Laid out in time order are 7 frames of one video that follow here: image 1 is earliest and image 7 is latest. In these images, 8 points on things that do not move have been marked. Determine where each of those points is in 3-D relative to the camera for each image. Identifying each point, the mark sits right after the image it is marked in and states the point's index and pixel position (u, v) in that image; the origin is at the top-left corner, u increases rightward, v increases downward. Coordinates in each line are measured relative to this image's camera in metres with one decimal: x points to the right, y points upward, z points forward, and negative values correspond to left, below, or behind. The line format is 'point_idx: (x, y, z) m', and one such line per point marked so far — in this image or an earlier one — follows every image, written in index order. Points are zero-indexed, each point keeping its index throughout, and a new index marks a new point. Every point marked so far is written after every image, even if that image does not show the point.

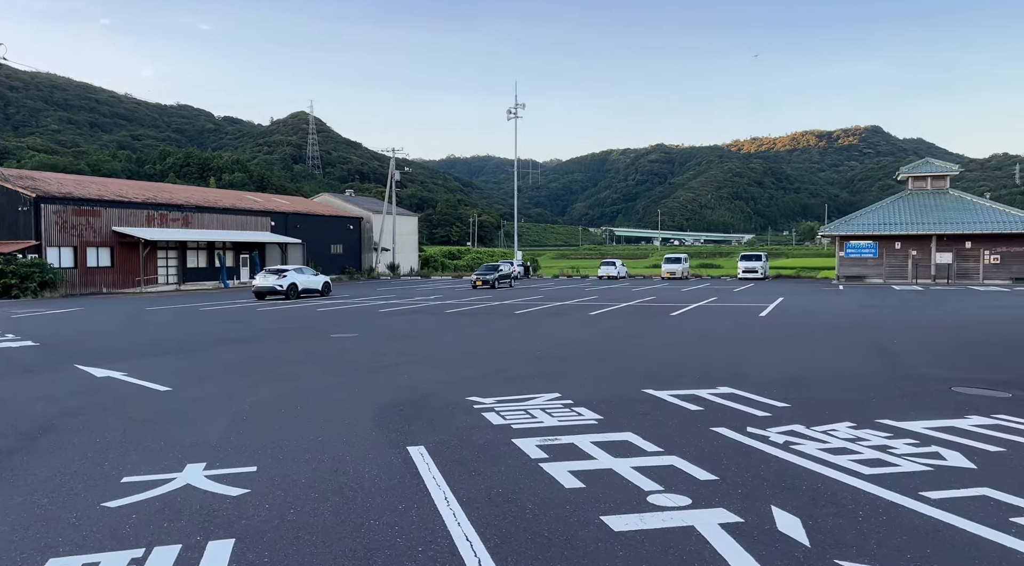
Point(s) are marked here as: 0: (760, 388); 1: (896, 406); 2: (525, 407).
0: (+2.9, -1.2, +9.4) m
1: (+3.9, -1.2, +8.1) m
2: (+0.1, -1.3, +8.0) m
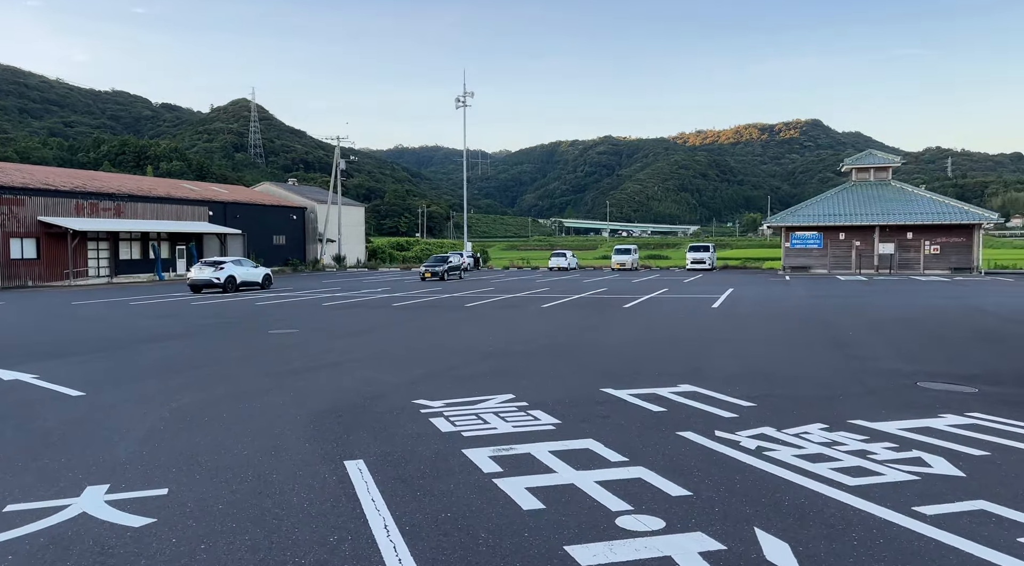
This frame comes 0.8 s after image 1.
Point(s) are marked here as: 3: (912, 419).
0: (+2.3, -1.1, +8.9) m
1: (+3.4, -1.2, +7.7) m
2: (-0.3, -1.2, +7.4) m
3: (+3.5, -1.2, +7.0) m
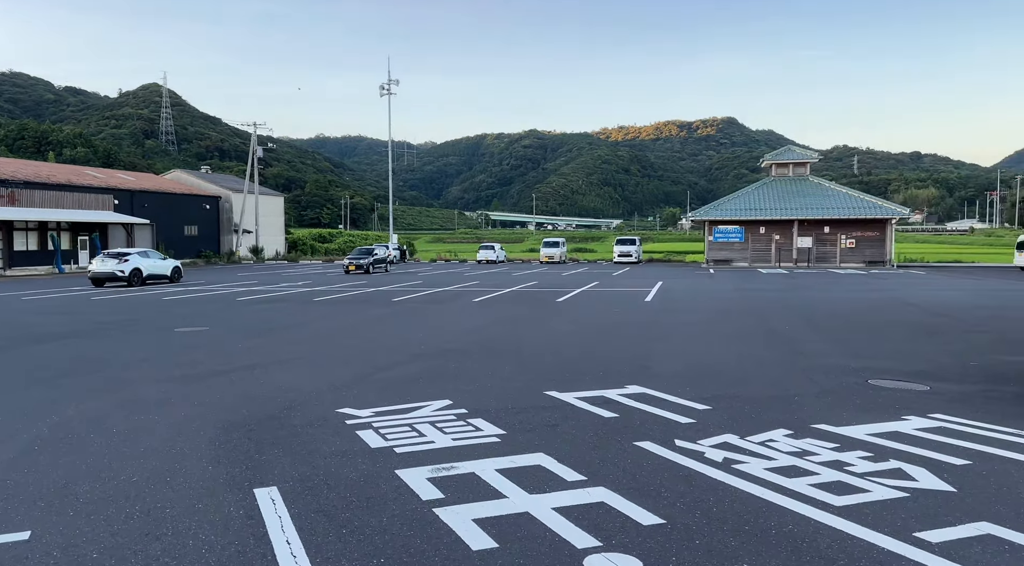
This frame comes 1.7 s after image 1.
0: (+1.6, -1.0, +8.4) m
1: (+2.8, -1.1, +7.3) m
2: (-0.8, -1.2, +6.6) m
3: (+3.0, -1.1, +6.5) m
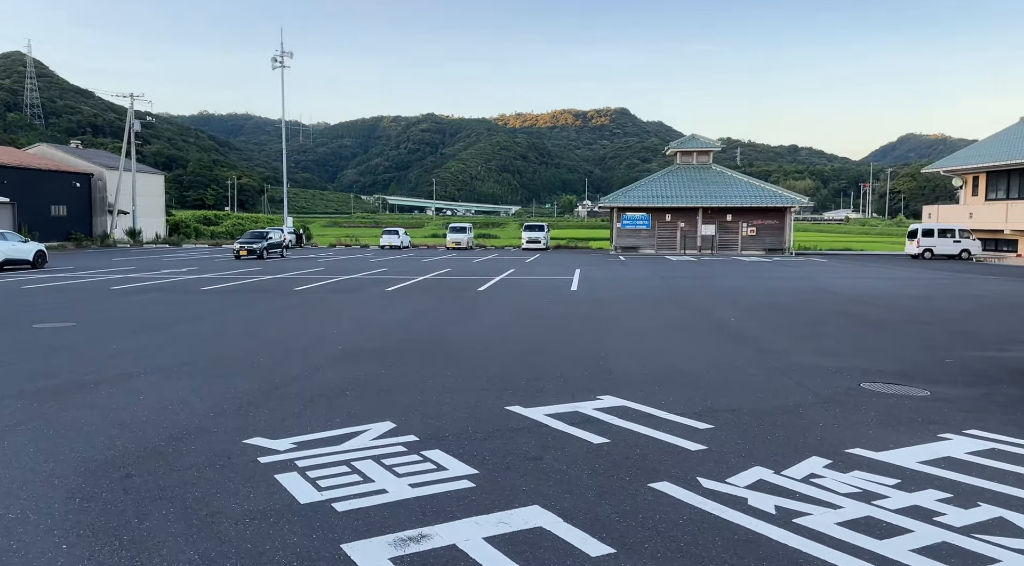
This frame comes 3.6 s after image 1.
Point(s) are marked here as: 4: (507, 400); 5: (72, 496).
0: (+1.2, -1.0, +7.1) m
1: (+2.5, -1.0, +6.2) m
2: (-1.0, -1.1, +5.0) m
3: (+2.8, -1.1, +5.5) m
4: (0.0, -1.0, +6.7) m
5: (-2.4, -1.1, +4.3) m
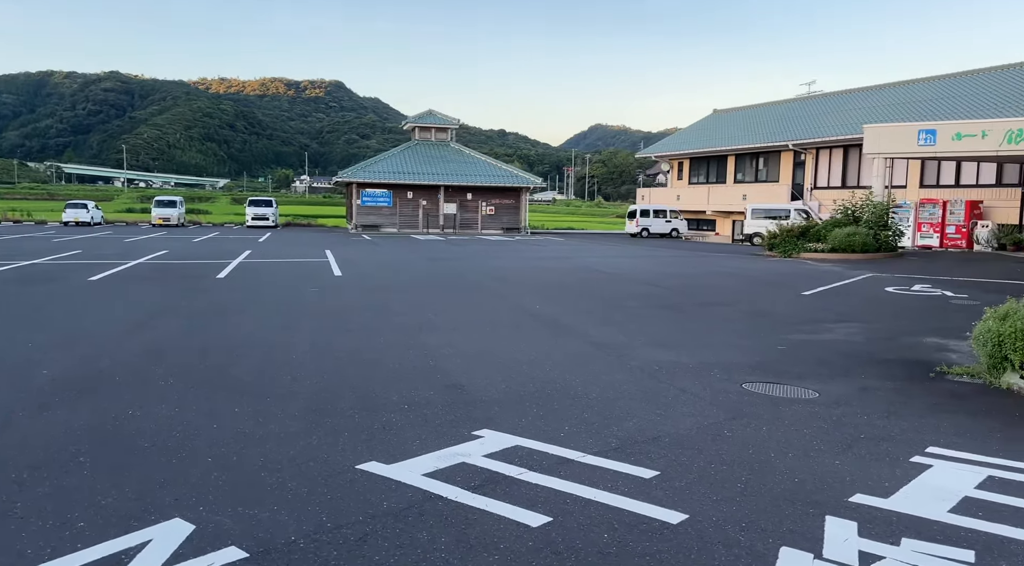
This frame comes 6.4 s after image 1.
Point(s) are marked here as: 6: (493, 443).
0: (+0.1, -0.9, +5.4) m
1: (+1.6, -1.0, +5.0) m
2: (-1.3, -1.2, +2.6) m
3: (+2.2, -1.1, +4.4) m
4: (-0.9, -1.0, +4.6) m
5: (-2.3, -1.2, +1.5) m
6: (-0.1, -1.0, +4.8) m
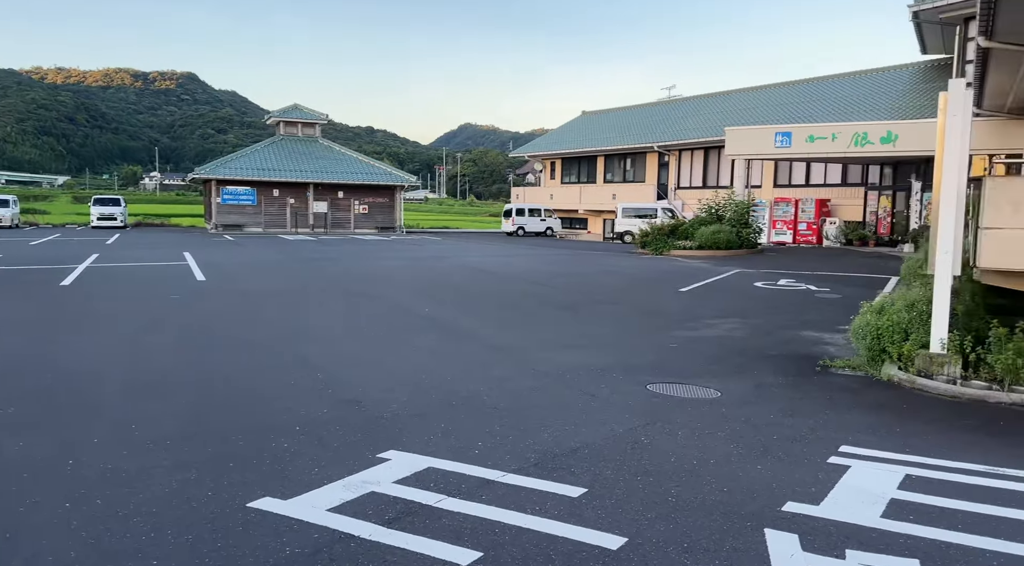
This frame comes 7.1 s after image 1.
0: (-0.5, -0.9, +5.0) m
1: (+1.1, -1.0, +4.8) m
2: (-1.4, -1.2, +2.1) m
3: (+1.7, -1.1, +4.3) m
4: (-1.4, -1.0, +4.0) m
5: (-2.2, -1.3, +0.8) m
6: (-0.6, -1.0, +4.3) m
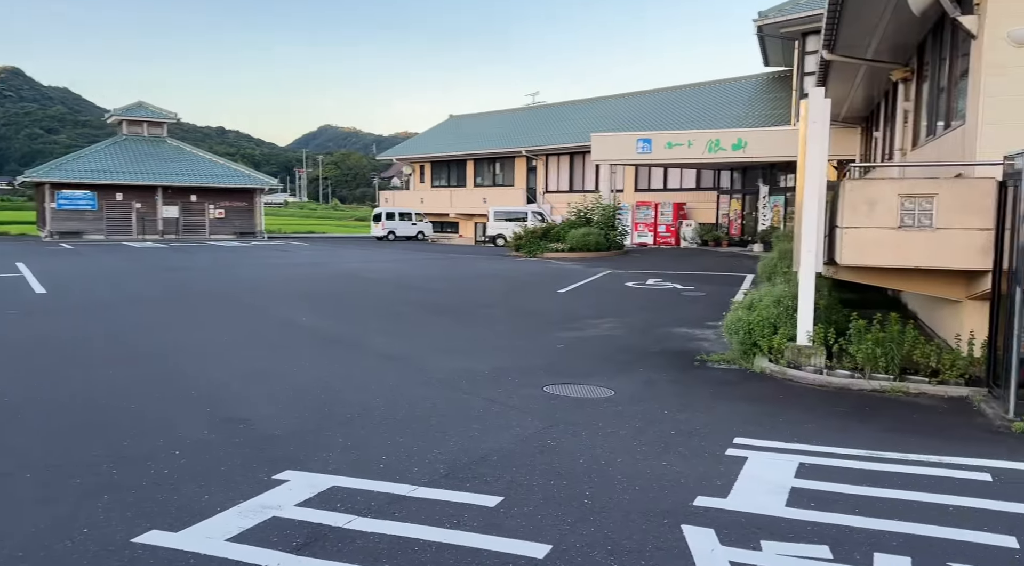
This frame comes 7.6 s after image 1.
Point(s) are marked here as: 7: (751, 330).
0: (-1.1, -1.0, +4.7) m
1: (+0.5, -1.0, +4.8) m
2: (-1.5, -1.3, +1.7) m
3: (+1.2, -1.0, +4.5) m
4: (-1.8, -1.1, +3.7) m
5: (-2.0, -1.4, +0.3) m
6: (-1.0, -1.0, +4.1) m
7: (+2.5, -0.5, +8.3) m
